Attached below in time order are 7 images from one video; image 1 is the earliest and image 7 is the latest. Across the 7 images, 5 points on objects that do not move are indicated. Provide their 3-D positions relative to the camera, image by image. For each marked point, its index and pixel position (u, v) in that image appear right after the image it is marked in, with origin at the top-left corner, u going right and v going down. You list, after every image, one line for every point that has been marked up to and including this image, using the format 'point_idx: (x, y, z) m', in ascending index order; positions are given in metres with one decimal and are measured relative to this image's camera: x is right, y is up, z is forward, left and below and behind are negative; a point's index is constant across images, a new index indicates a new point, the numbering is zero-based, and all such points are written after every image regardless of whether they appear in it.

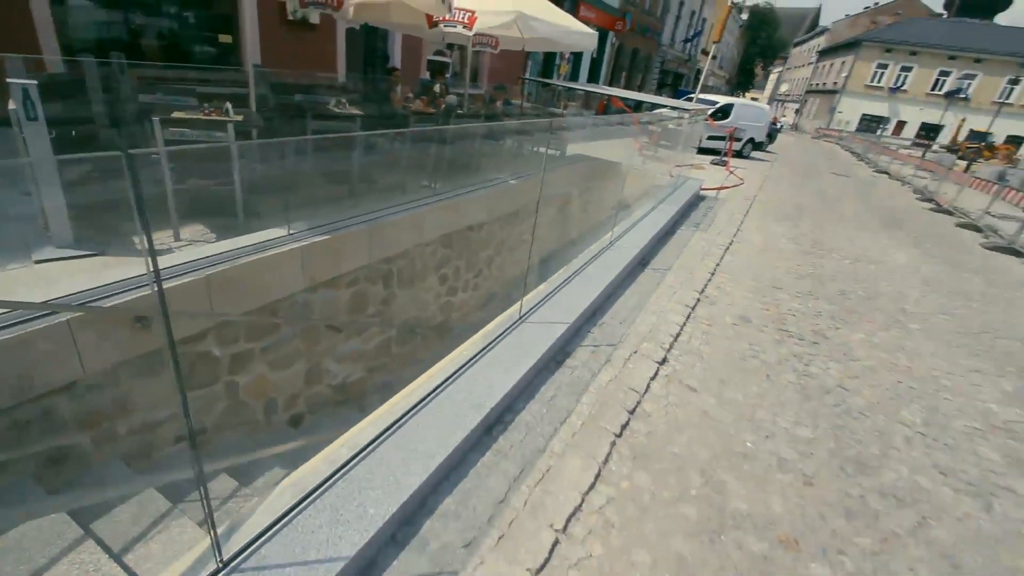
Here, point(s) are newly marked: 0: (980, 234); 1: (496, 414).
0: (+9.1, +1.0, +9.3) m
1: (-0.1, -0.6, +2.4) m
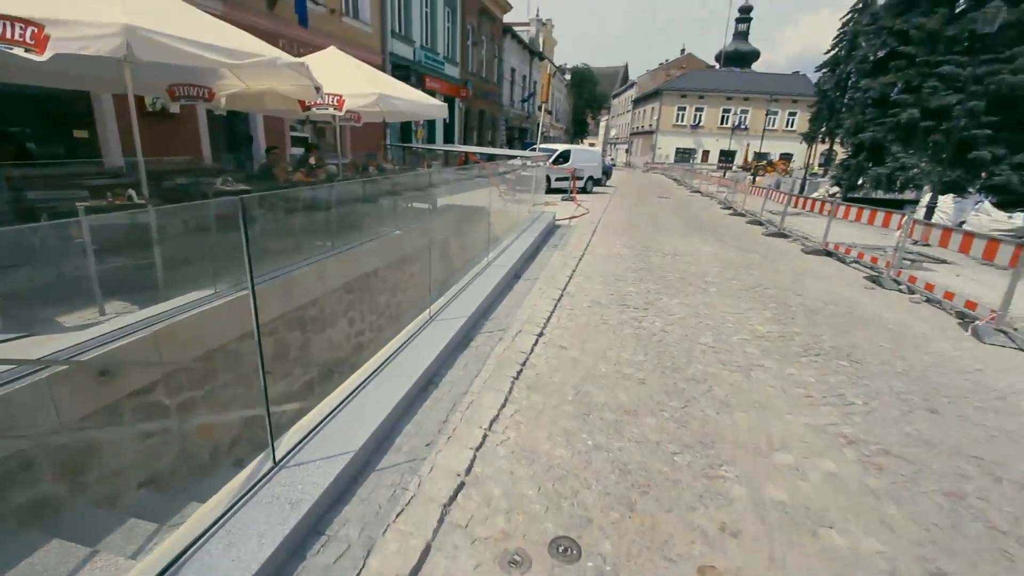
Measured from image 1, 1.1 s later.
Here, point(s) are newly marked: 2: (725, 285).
0: (+6.4, +1.6, +12.3) m
1: (-0.6, -0.6, +3.2) m
2: (+2.9, 0.0, +6.5) m
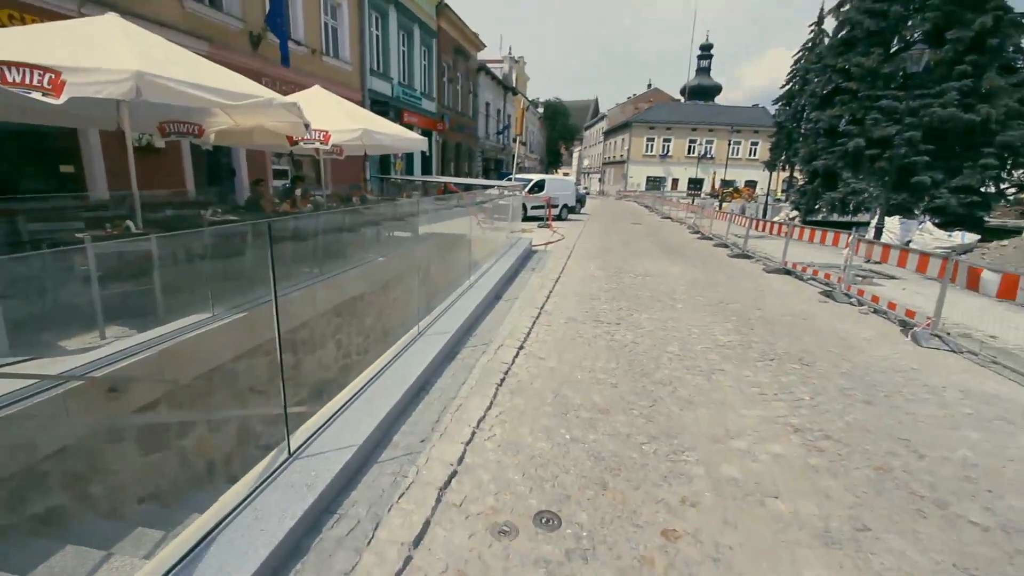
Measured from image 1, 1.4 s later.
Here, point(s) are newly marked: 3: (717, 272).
0: (+5.8, +1.1, +13.0) m
1: (-0.7, -0.7, +3.5) m
2: (+2.6, -0.2, +7.0) m
3: (+4.2, +0.3, +9.7) m
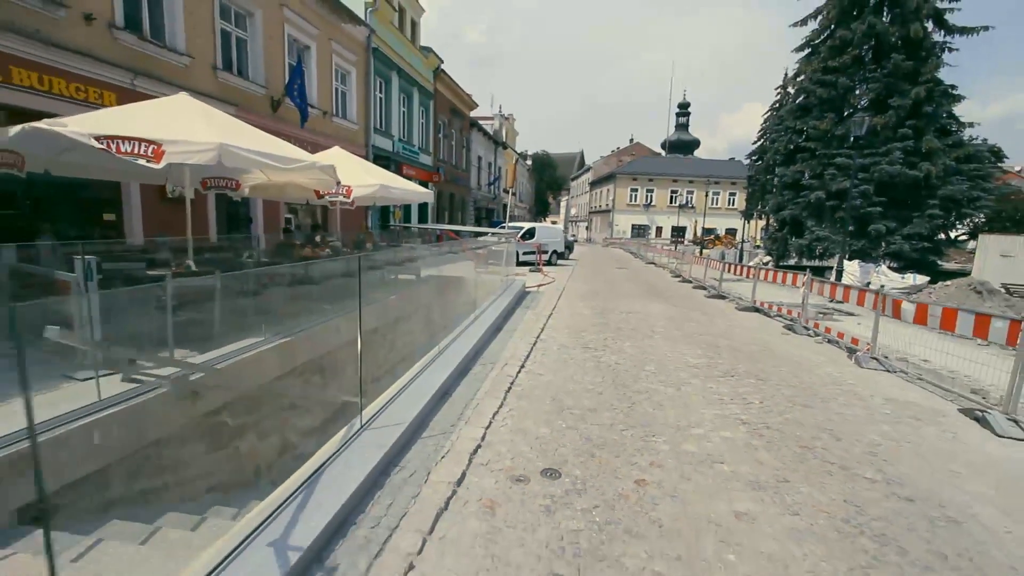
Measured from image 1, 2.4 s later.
0: (+5.7, -0.1, +14.1) m
1: (-0.6, -0.9, +4.3) m
2: (+2.6, -0.7, +7.9) m
3: (+4.1, -0.5, +10.7) m
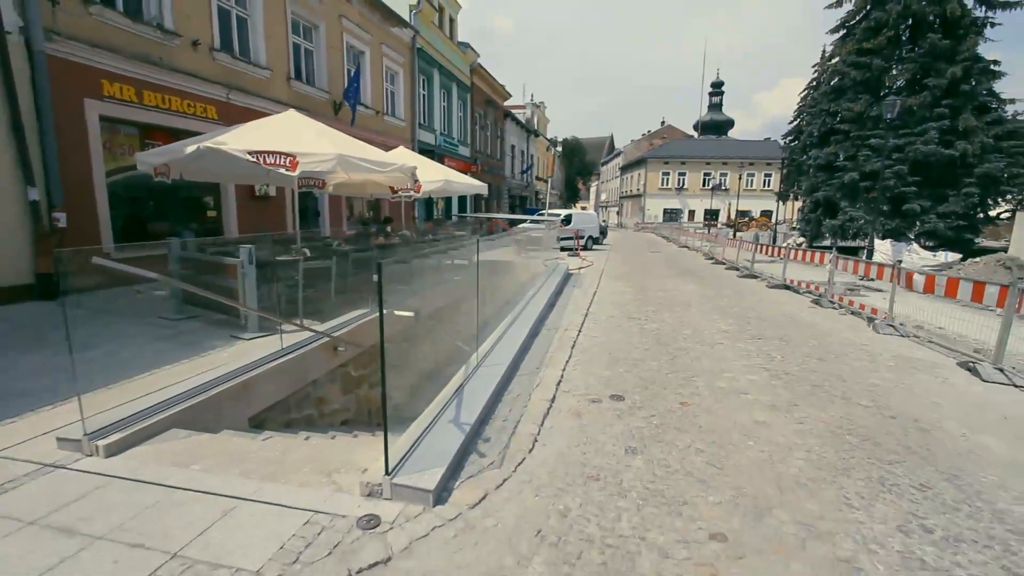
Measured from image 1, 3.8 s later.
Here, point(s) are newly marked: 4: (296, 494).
0: (+7.0, +0.5, +14.8) m
1: (+0.1, -0.7, +5.5) m
2: (+3.5, -0.4, +8.9) m
3: (+5.2, 0.0, +11.6) m
4: (-1.2, -1.1, +2.6) m
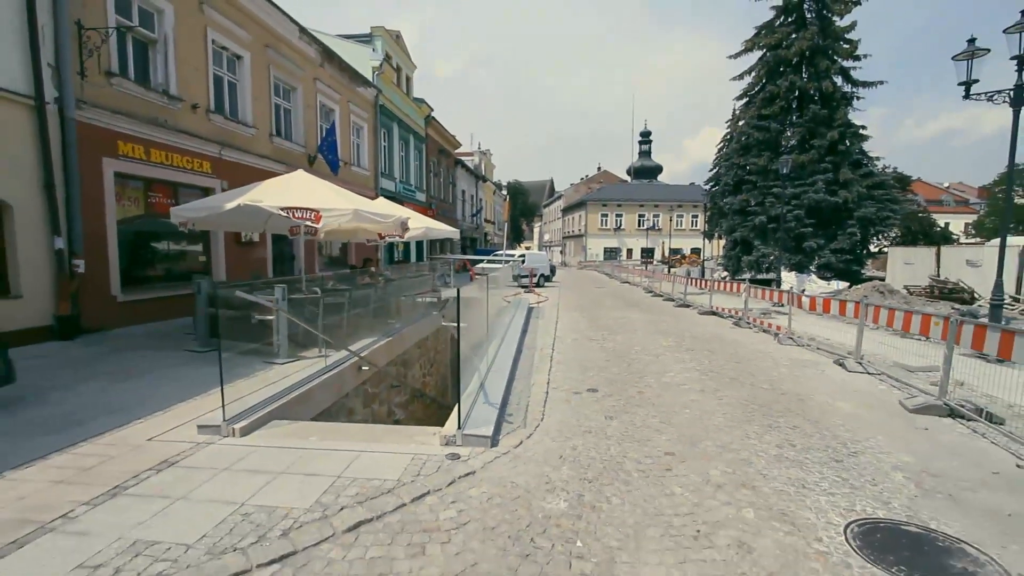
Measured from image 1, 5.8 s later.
0: (+5.7, -0.5, +17.0) m
1: (0.0, -1.0, +6.9) m
2: (+3.0, -0.9, +10.6) m
3: (+4.3, -0.8, +13.5) m
4: (-0.9, -1.3, +3.8) m
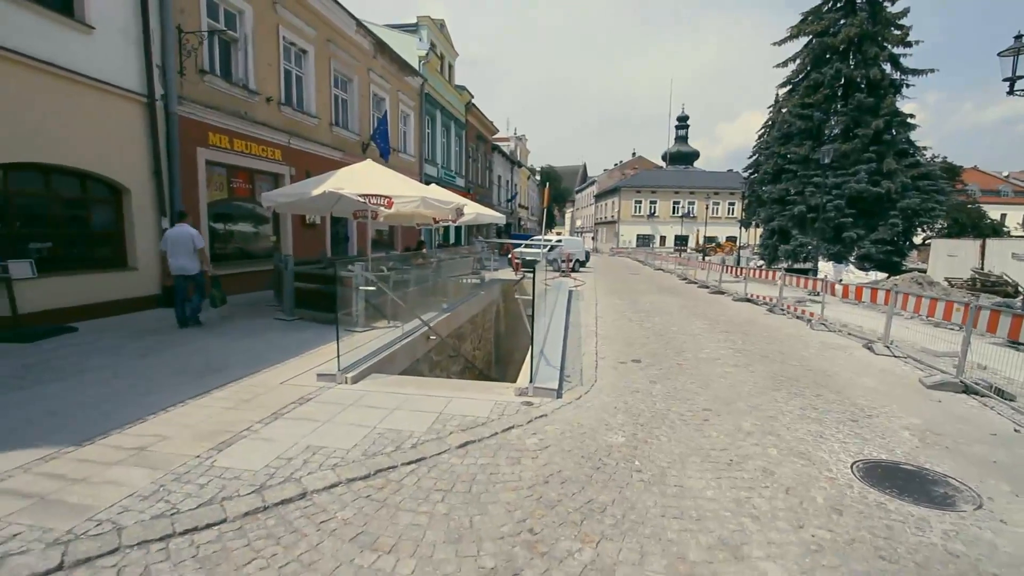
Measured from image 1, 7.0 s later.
0: (+7.1, 0.0, +17.4) m
1: (+0.8, -0.7, +7.6) m
2: (+4.0, -0.6, +11.2) m
3: (+5.5, -0.4, +14.0) m
4: (-0.3, -1.1, +4.7) m
